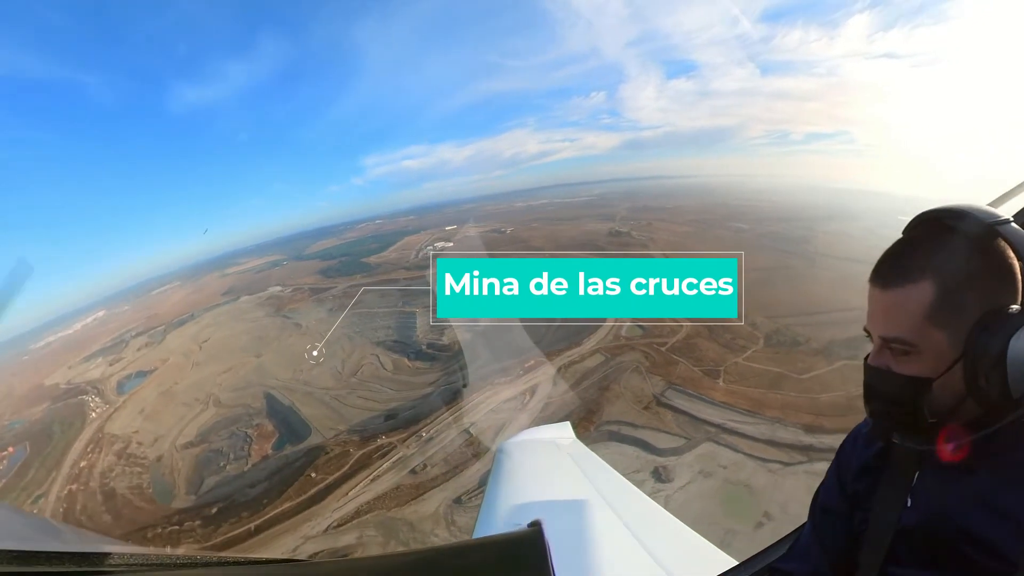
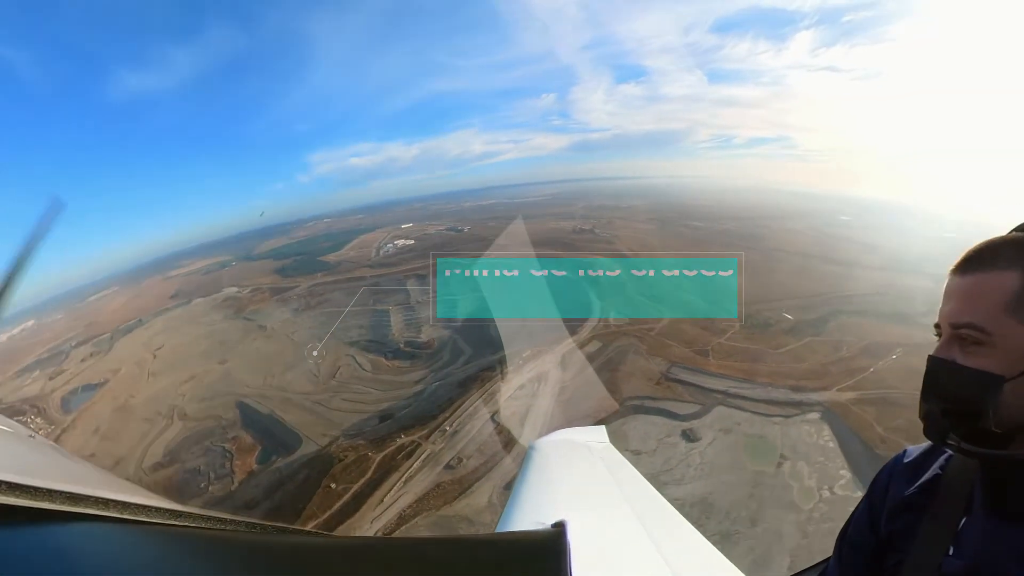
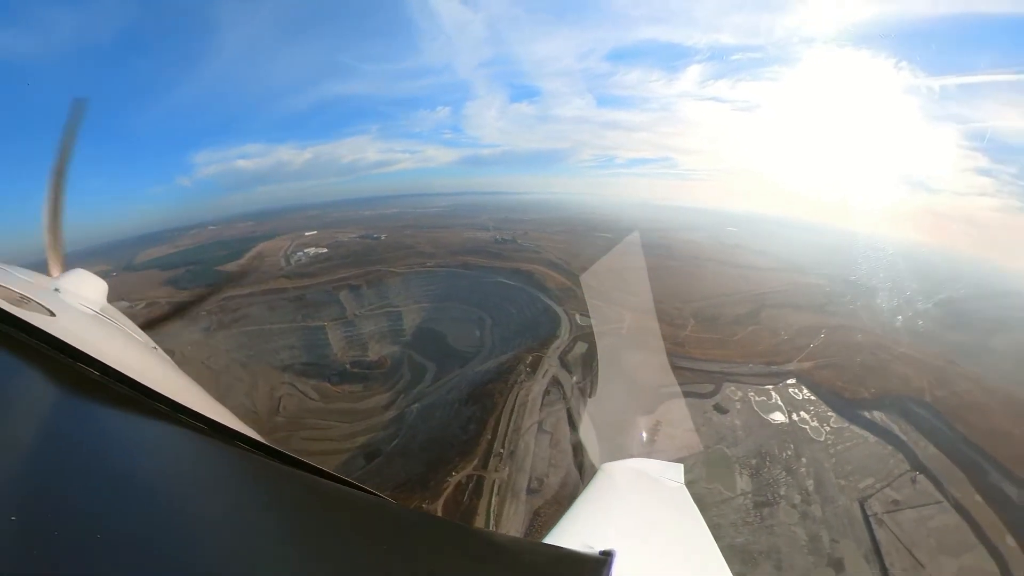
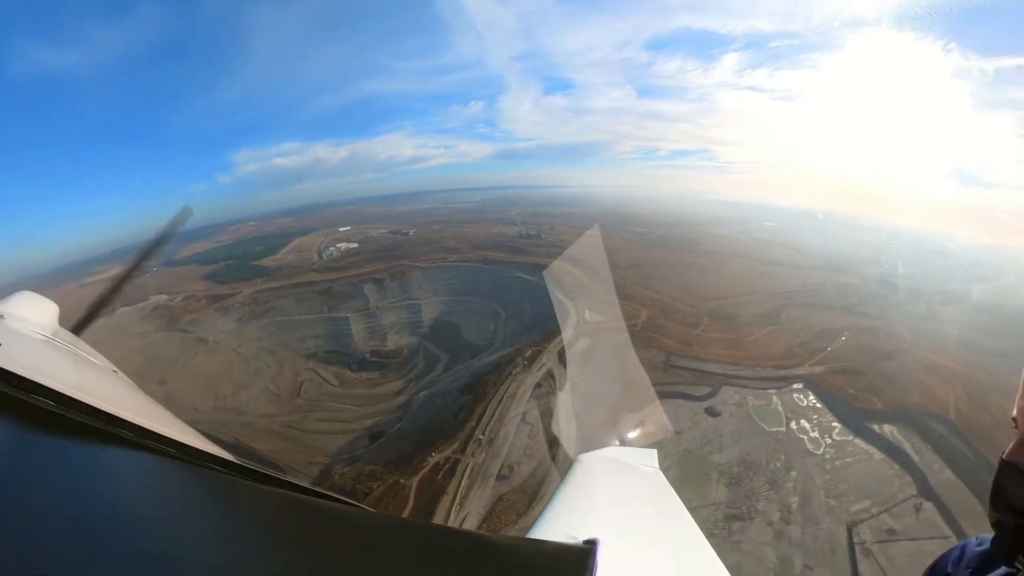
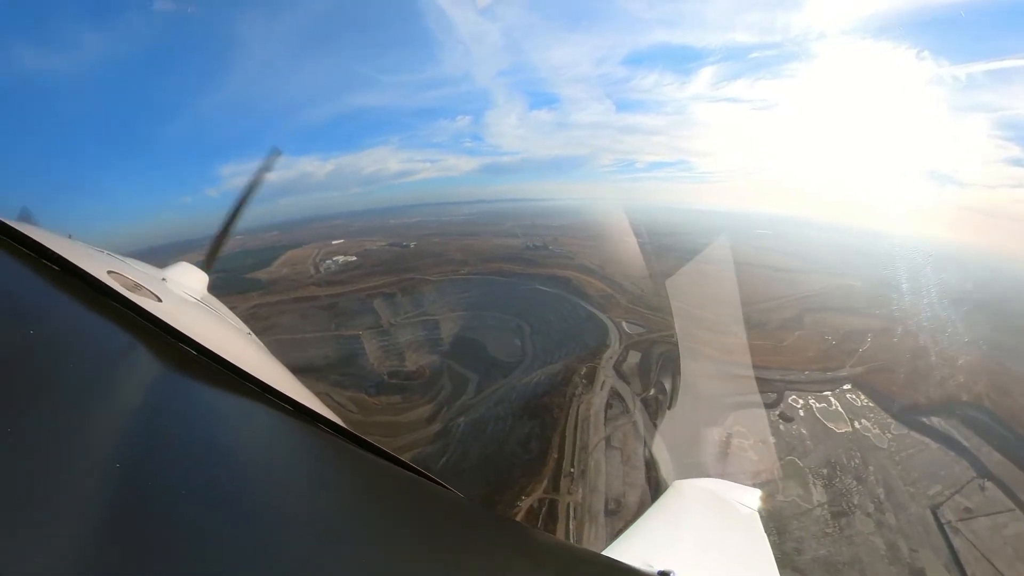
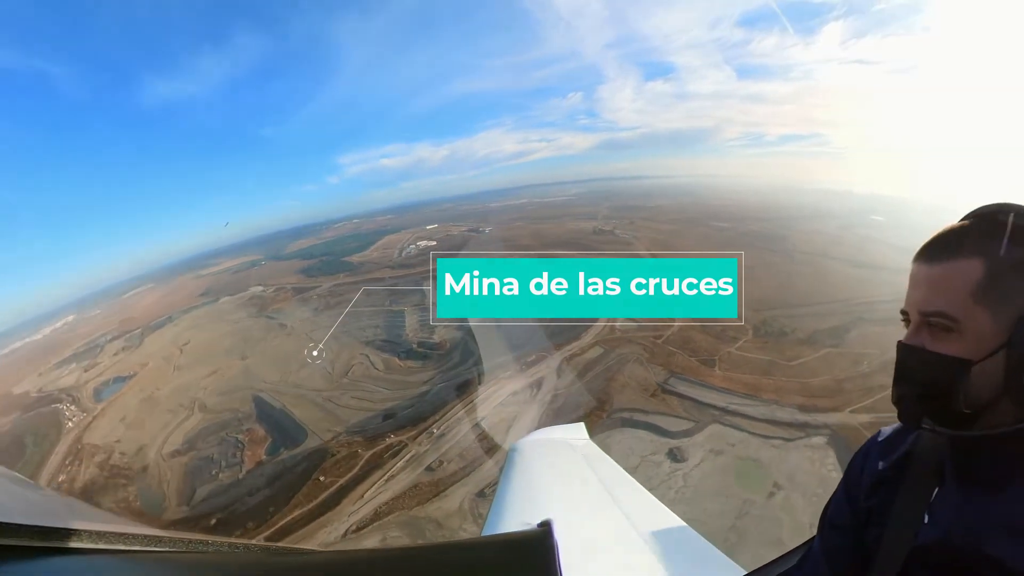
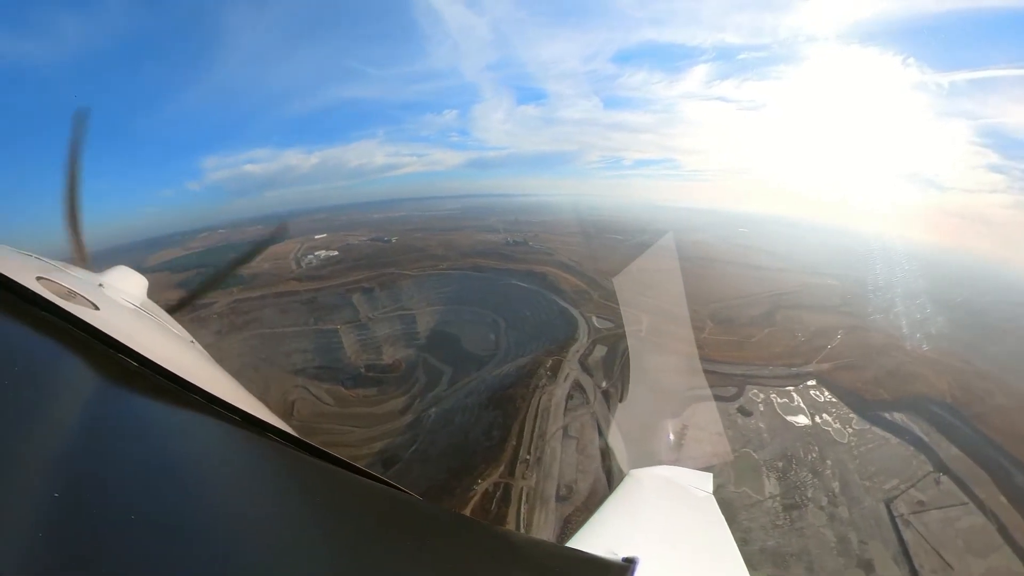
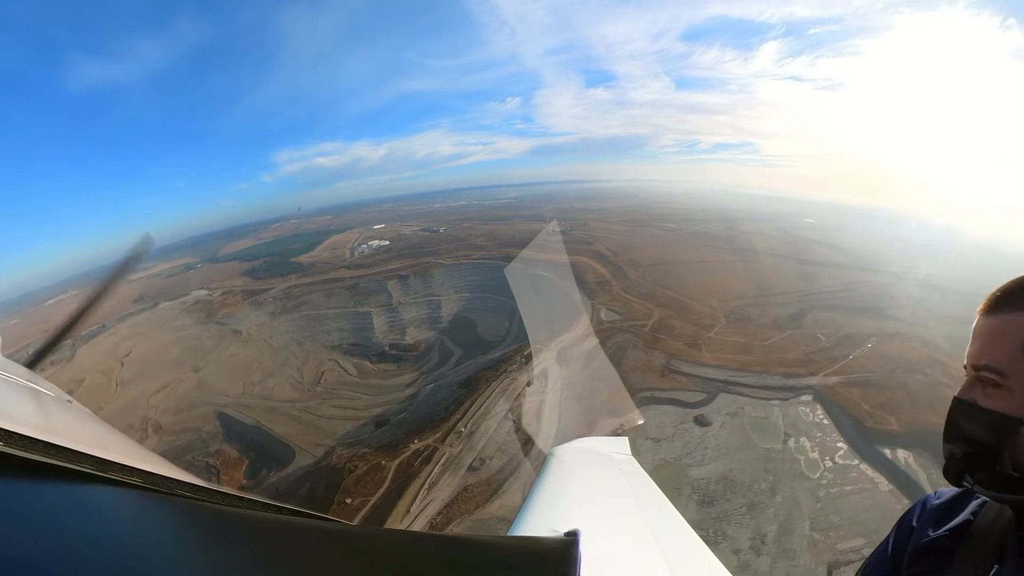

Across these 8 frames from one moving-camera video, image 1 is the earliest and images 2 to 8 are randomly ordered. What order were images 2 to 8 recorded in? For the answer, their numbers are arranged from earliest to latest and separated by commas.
6, 2, 8, 4, 3, 7, 5
